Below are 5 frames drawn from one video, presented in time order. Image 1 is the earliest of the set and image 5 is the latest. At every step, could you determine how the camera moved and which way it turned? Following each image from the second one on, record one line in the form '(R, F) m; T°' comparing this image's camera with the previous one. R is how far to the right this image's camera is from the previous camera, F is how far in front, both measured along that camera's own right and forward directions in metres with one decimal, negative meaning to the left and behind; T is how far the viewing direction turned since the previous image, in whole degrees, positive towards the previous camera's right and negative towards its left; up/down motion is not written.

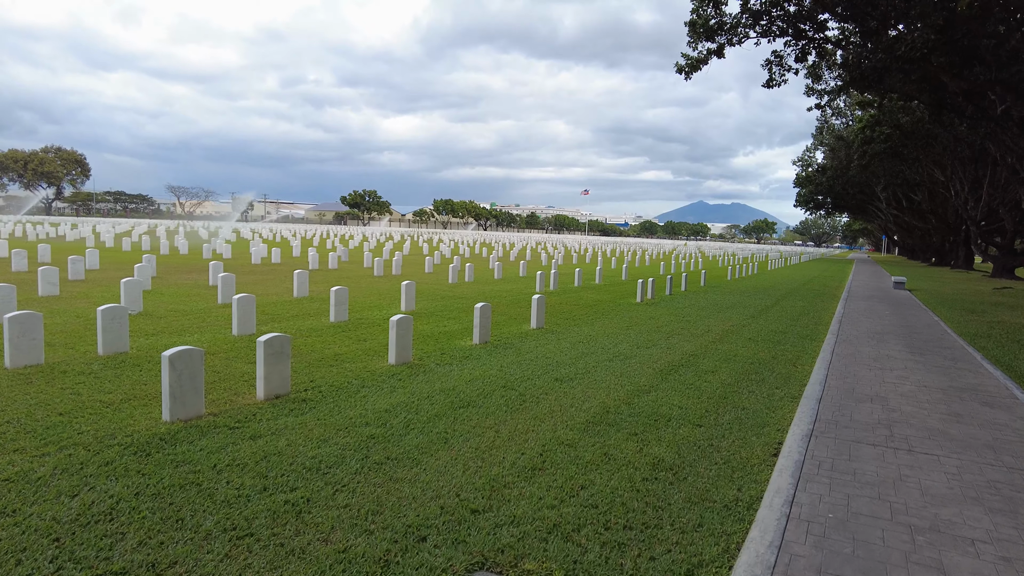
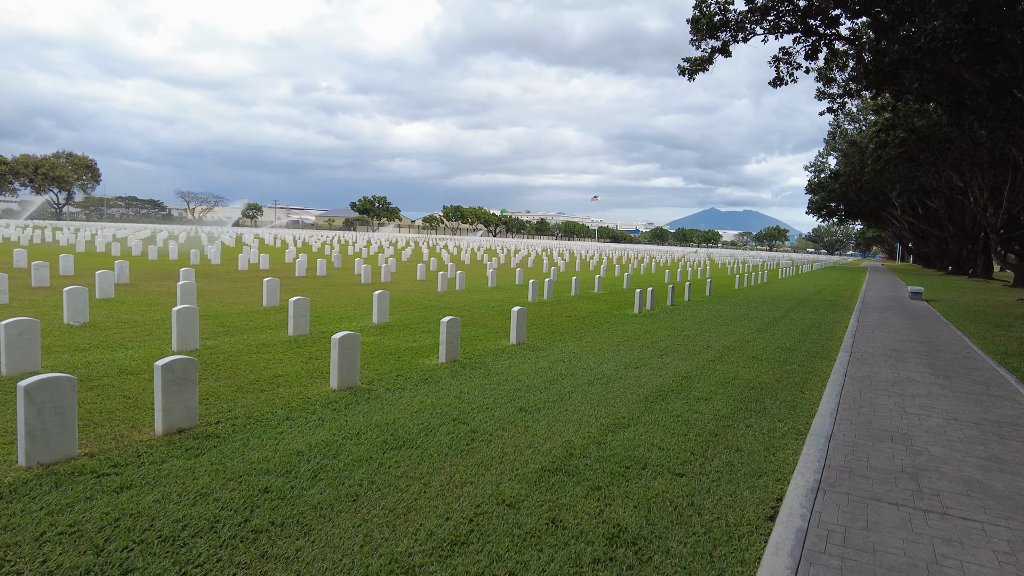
(+0.5, +0.9) m; -1°
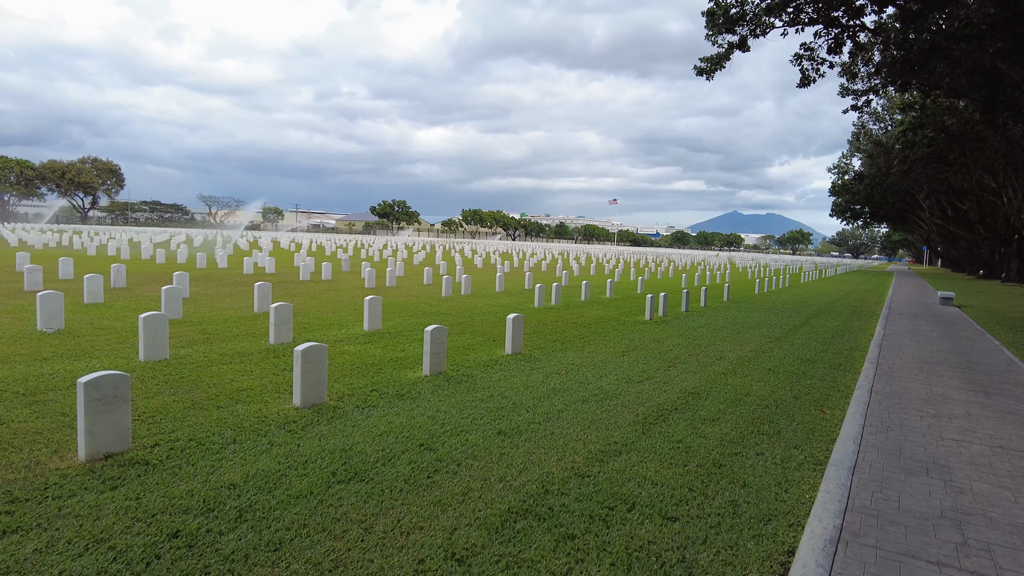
(+0.3, +0.6) m; -2°
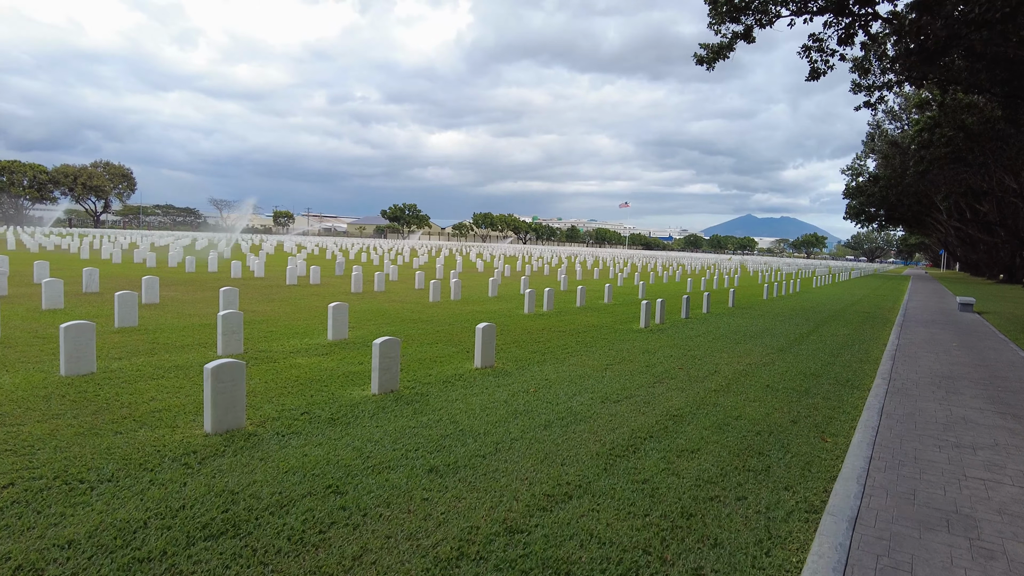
(+0.5, +0.8) m; -1°
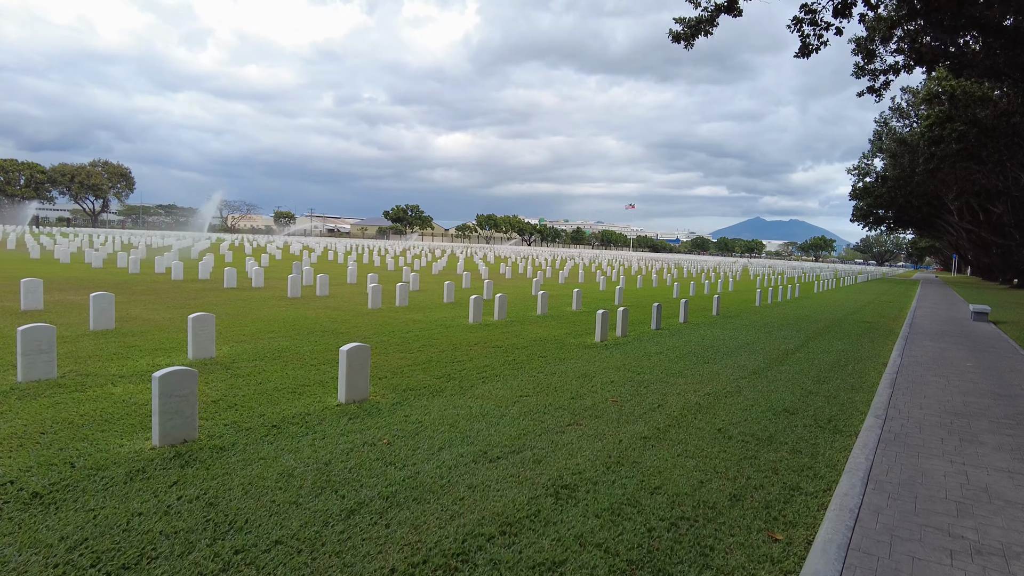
(+1.3, +1.7) m; -1°
